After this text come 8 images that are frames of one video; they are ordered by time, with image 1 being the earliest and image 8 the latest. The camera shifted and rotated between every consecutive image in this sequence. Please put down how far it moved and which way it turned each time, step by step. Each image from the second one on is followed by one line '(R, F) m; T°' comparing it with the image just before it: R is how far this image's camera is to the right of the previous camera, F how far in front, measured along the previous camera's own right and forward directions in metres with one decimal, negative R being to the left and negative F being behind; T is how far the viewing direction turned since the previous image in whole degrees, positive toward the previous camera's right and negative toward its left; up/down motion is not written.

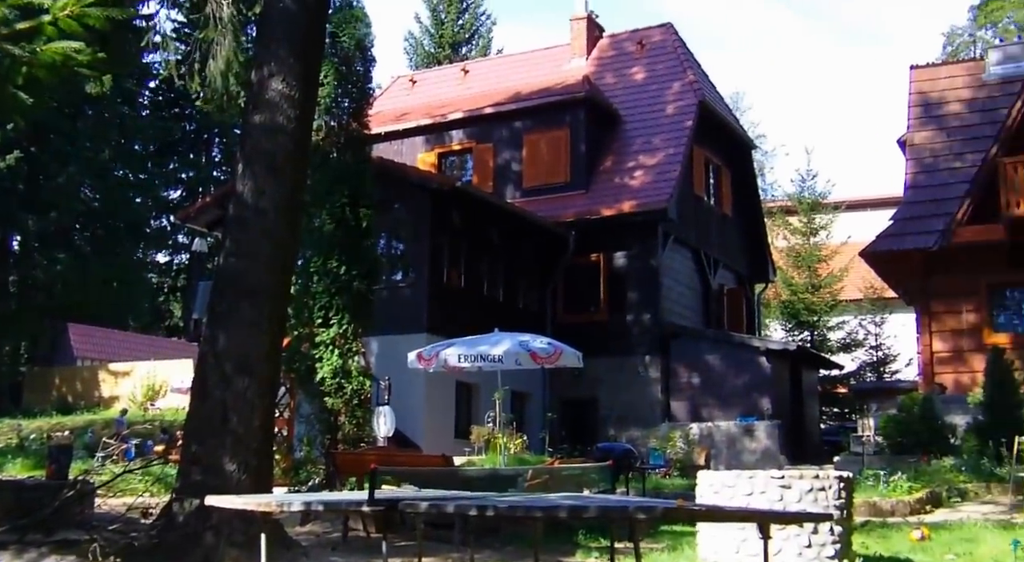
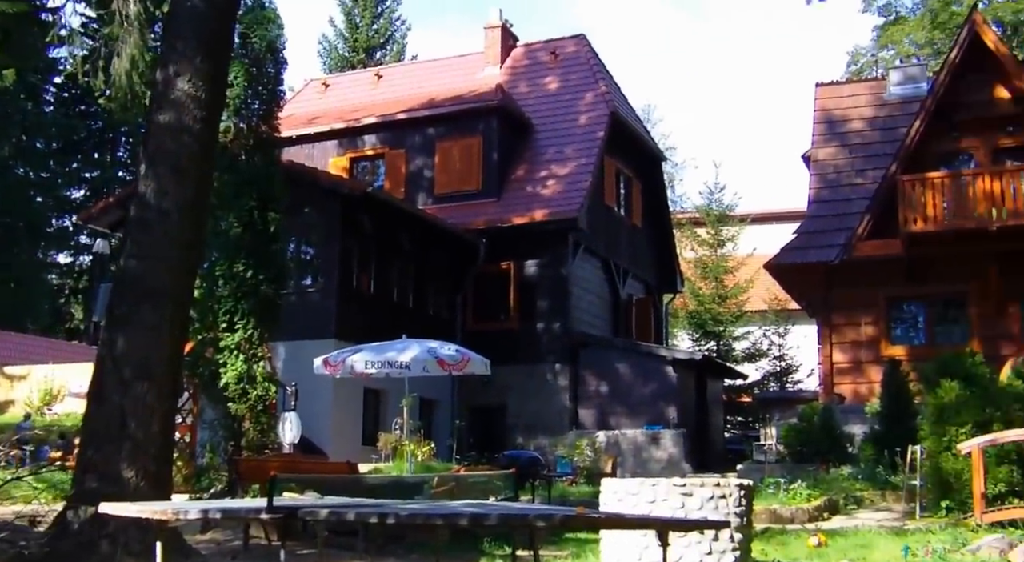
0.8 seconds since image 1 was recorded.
(+0.2, 0.0) m; +4°
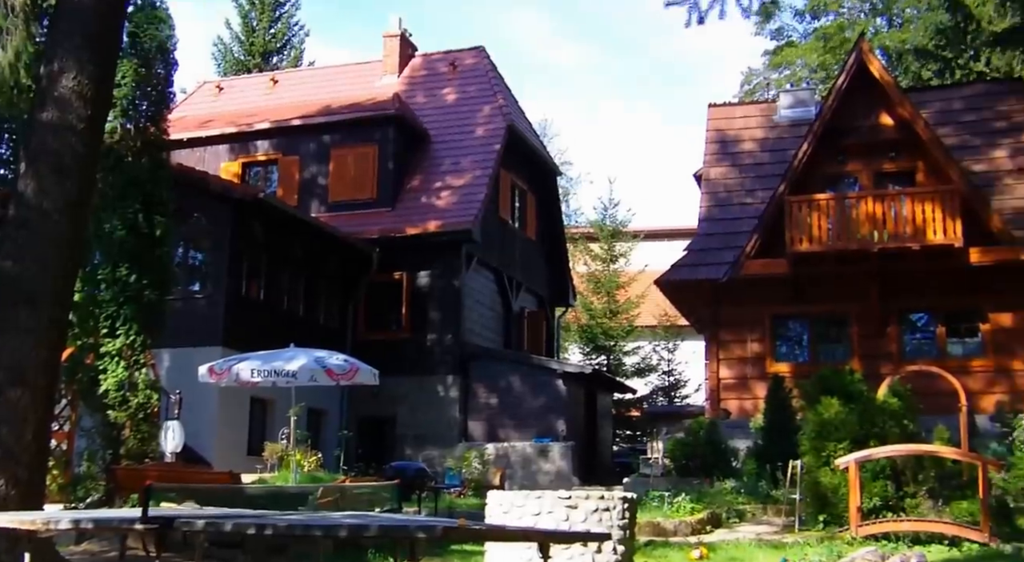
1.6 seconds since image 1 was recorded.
(+0.3, 0.0) m; +5°
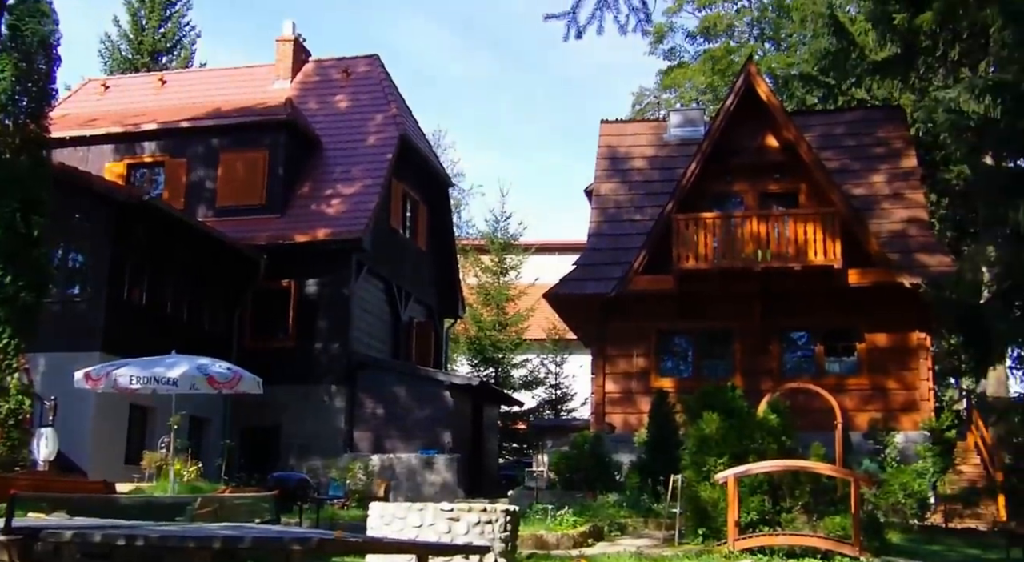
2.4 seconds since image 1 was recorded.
(+0.3, 0.0) m; +5°
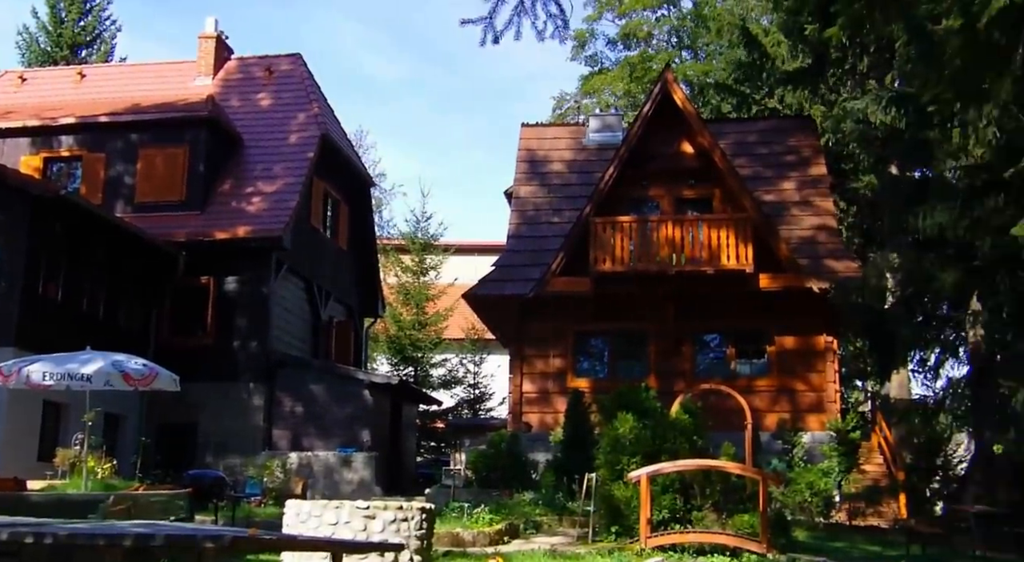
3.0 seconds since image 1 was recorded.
(+0.3, -0.2) m; +3°
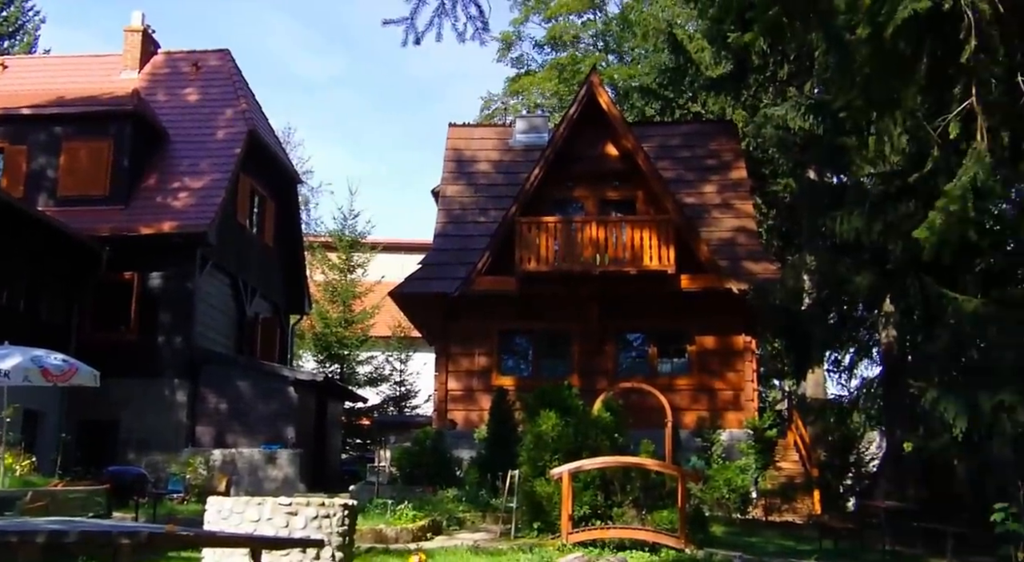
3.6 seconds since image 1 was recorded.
(+0.3, -0.2) m; +3°
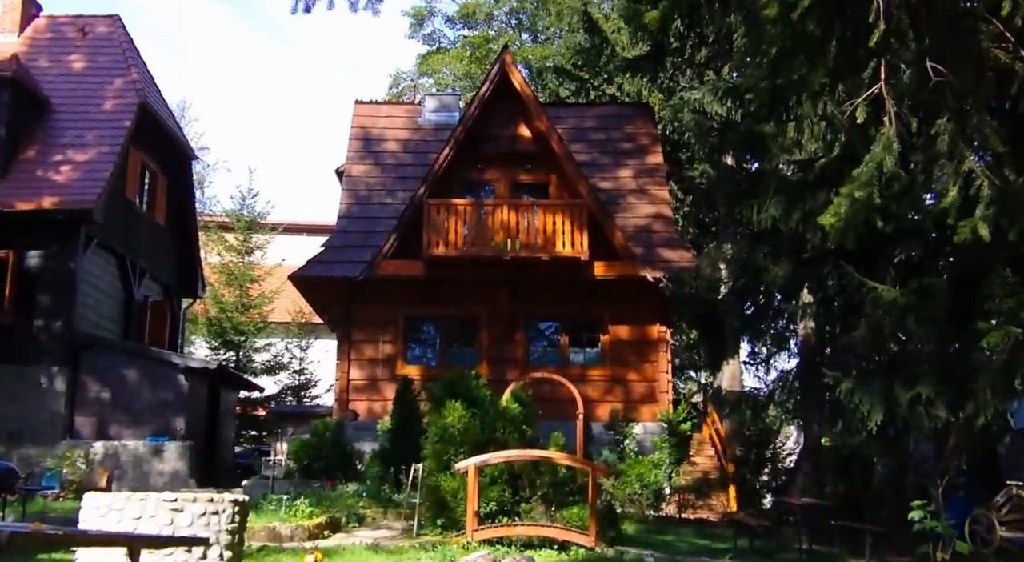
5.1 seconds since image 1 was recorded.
(+0.4, +0.9) m; +4°
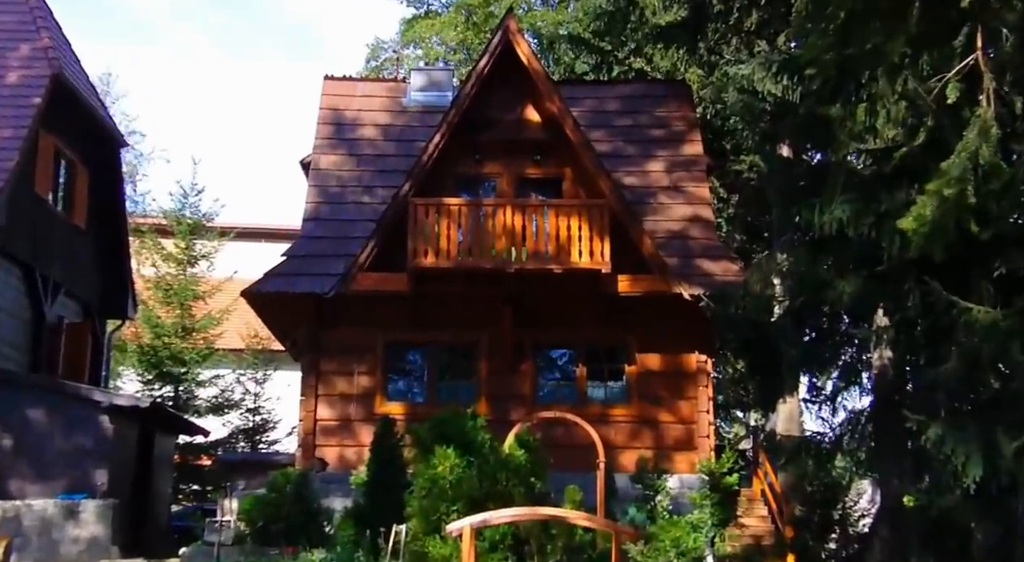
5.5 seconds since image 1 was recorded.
(-0.2, +3.8) m; 0°
